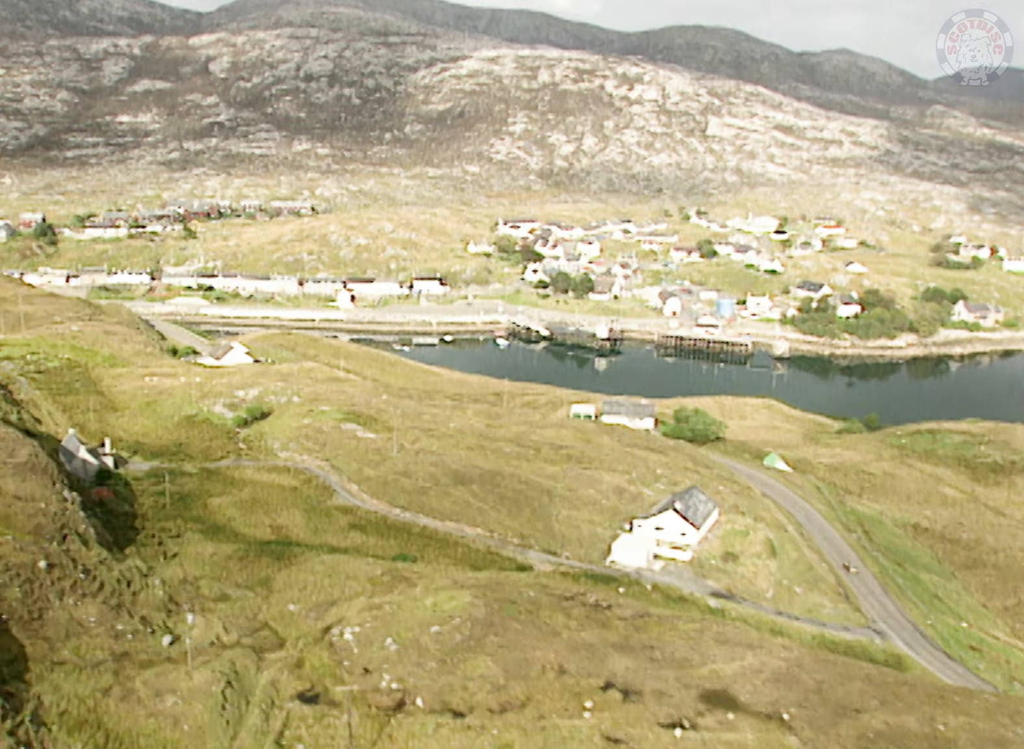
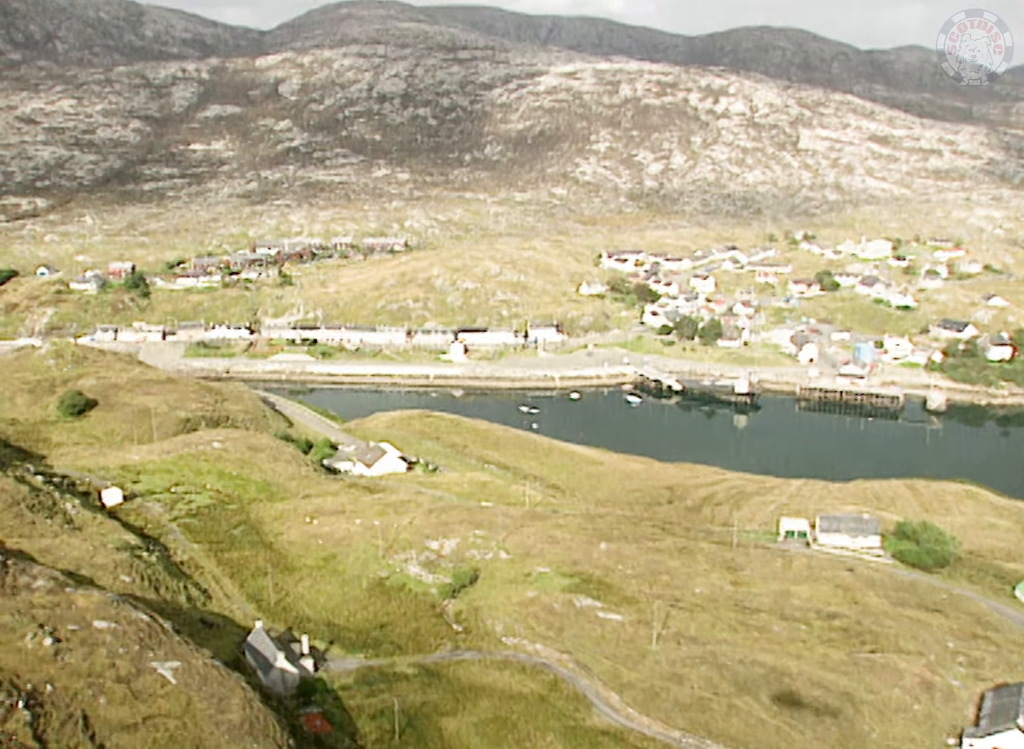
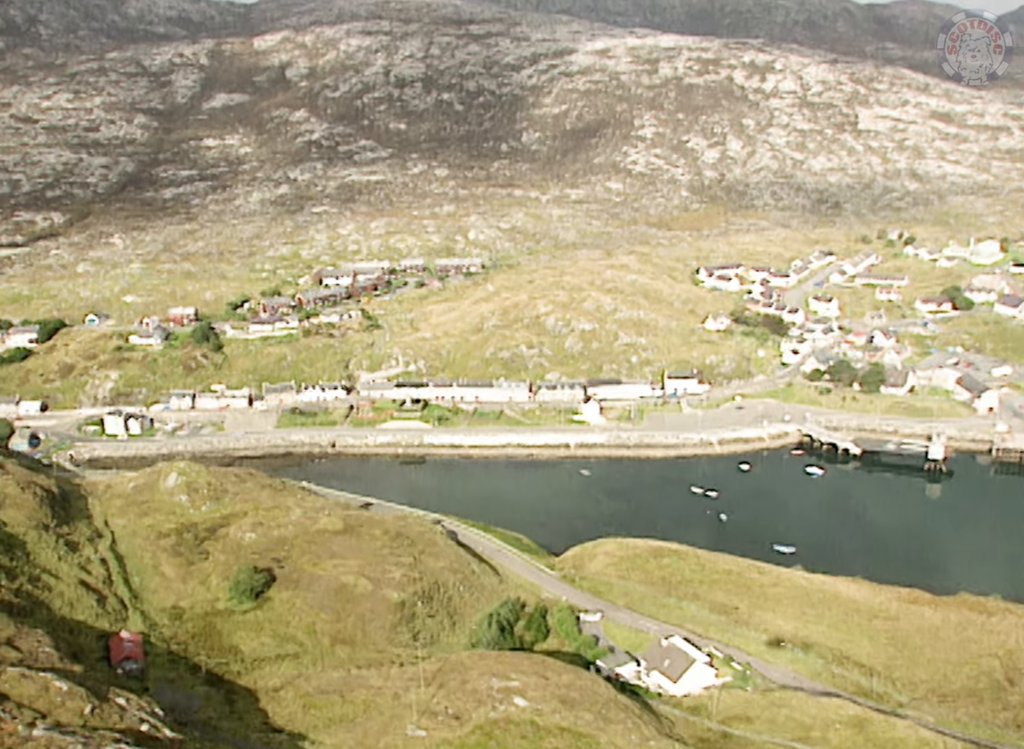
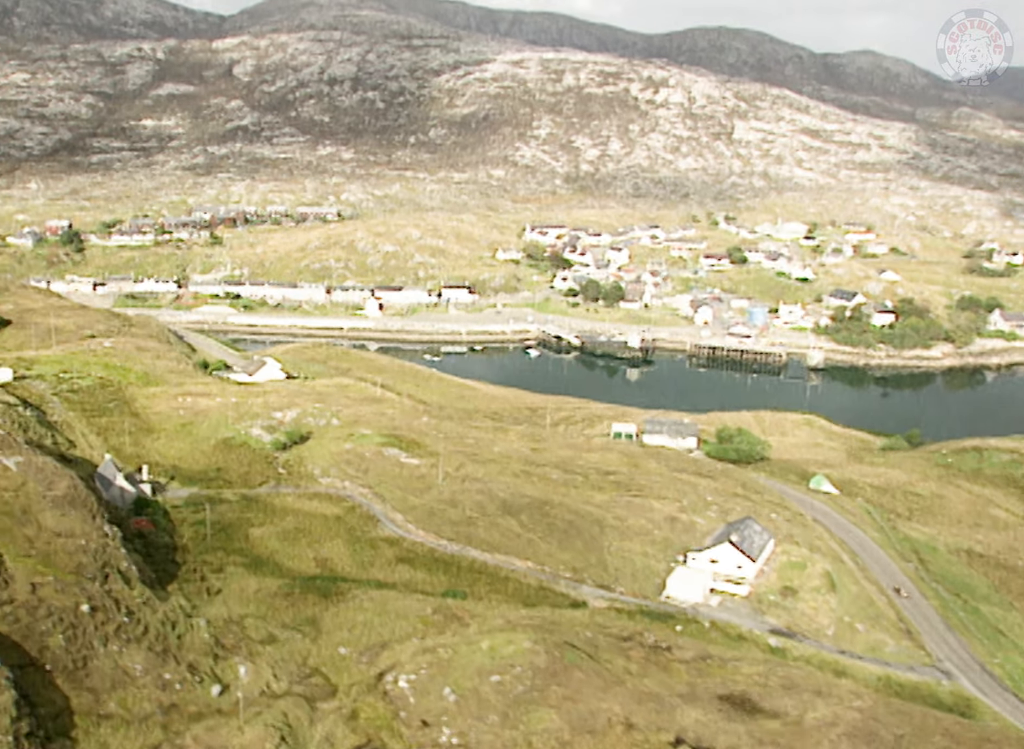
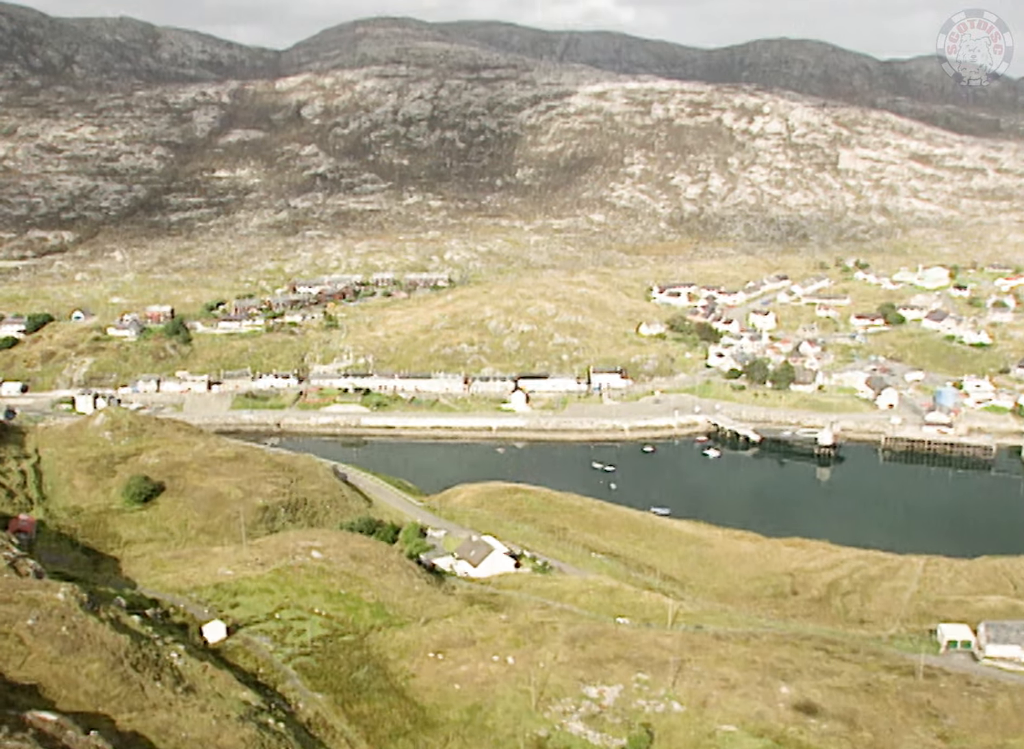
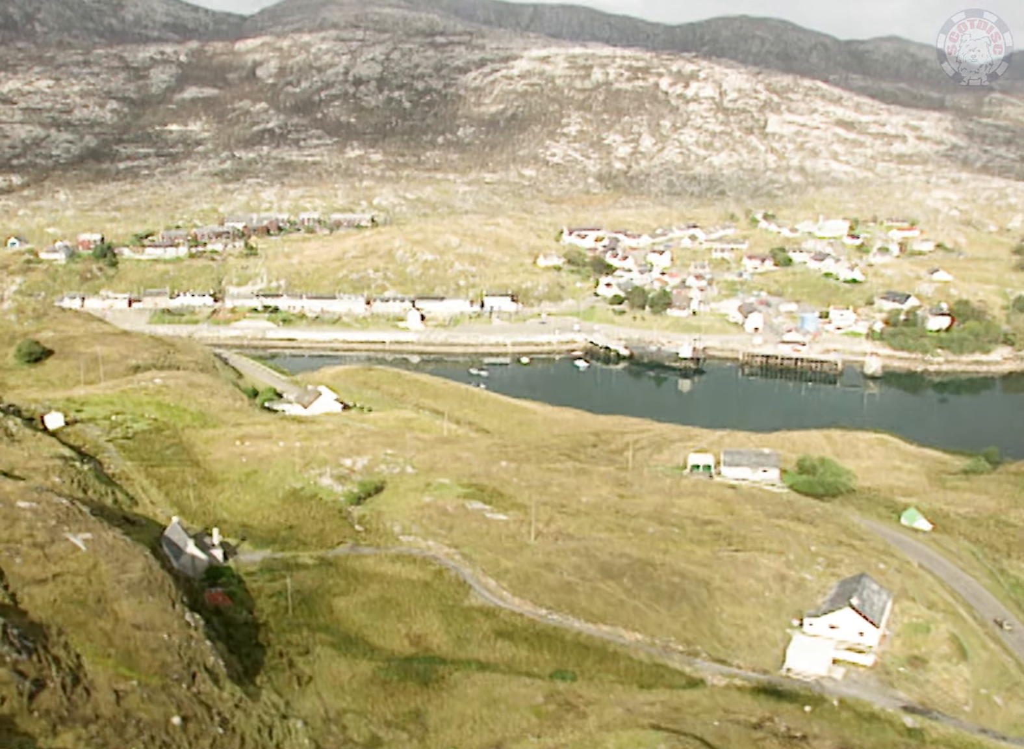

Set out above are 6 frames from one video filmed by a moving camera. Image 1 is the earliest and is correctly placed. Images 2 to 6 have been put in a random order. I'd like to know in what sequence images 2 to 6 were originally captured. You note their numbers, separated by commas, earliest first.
4, 6, 2, 5, 3
